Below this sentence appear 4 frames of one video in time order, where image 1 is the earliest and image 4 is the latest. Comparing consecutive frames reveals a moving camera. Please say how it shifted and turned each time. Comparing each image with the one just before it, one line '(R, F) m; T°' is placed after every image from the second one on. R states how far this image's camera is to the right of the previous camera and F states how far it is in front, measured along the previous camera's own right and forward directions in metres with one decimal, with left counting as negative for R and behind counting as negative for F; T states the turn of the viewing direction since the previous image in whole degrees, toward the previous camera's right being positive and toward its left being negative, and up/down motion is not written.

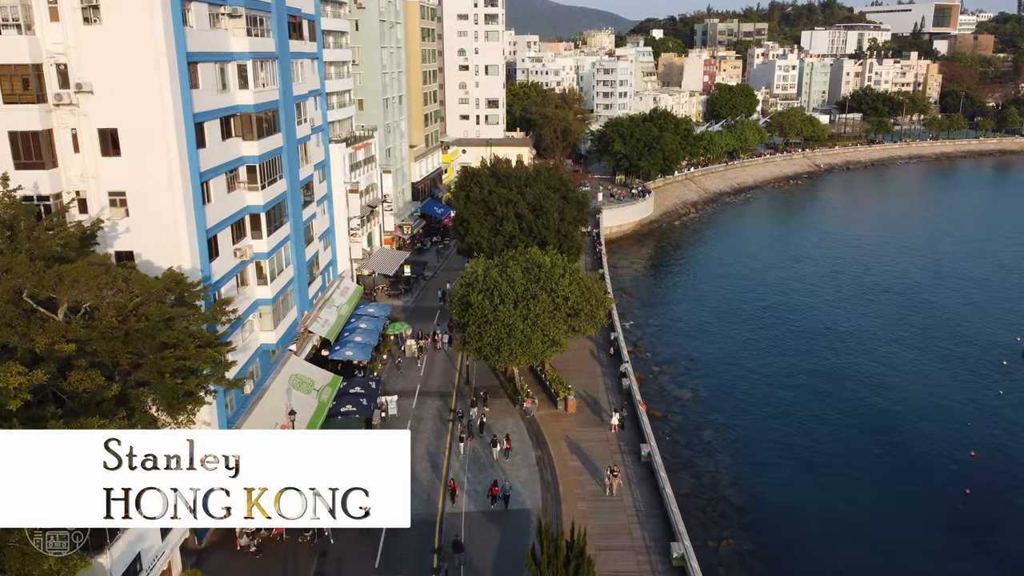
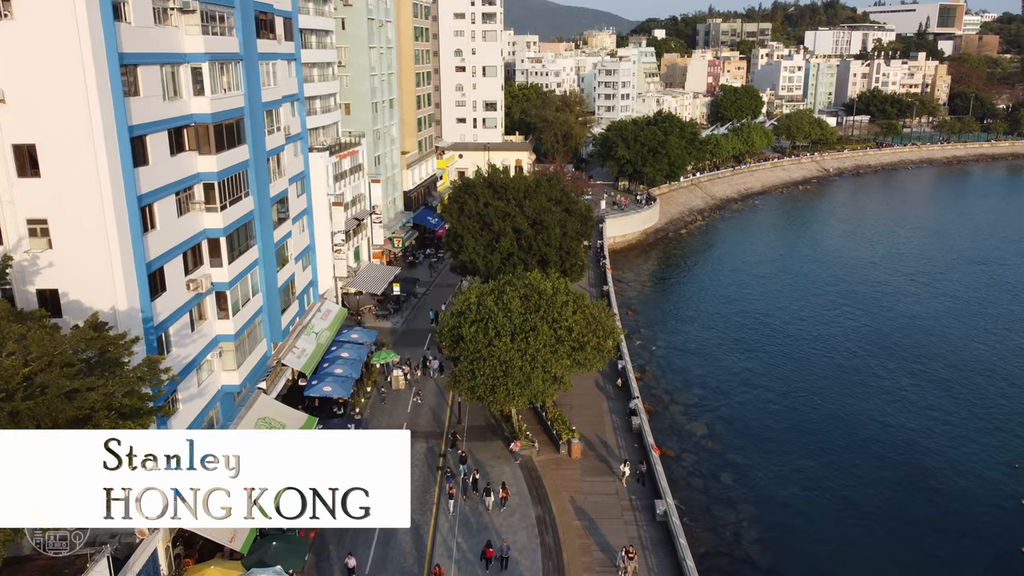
(+0.1, +5.0) m; 0°
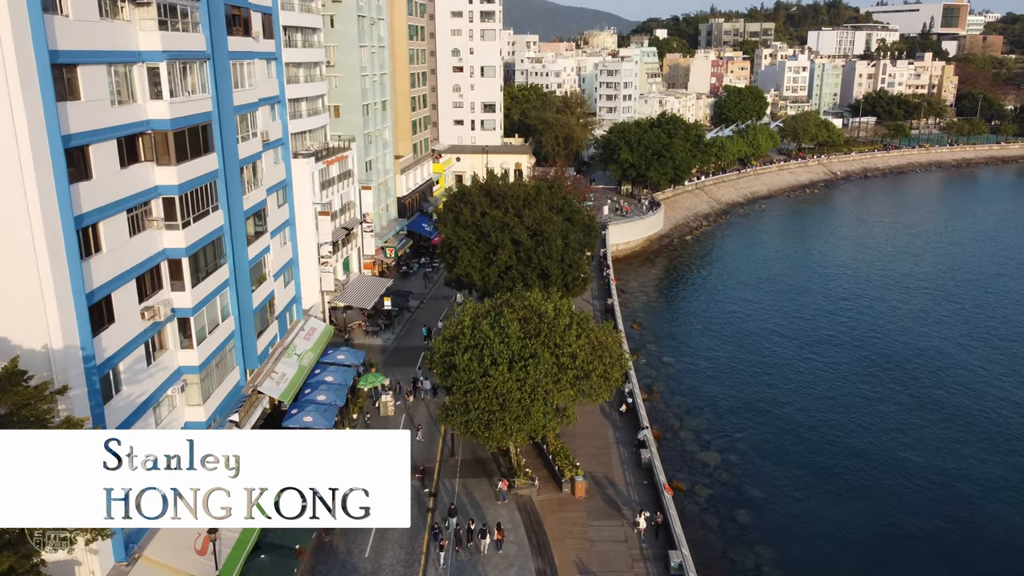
(+0.1, +3.8) m; 0°
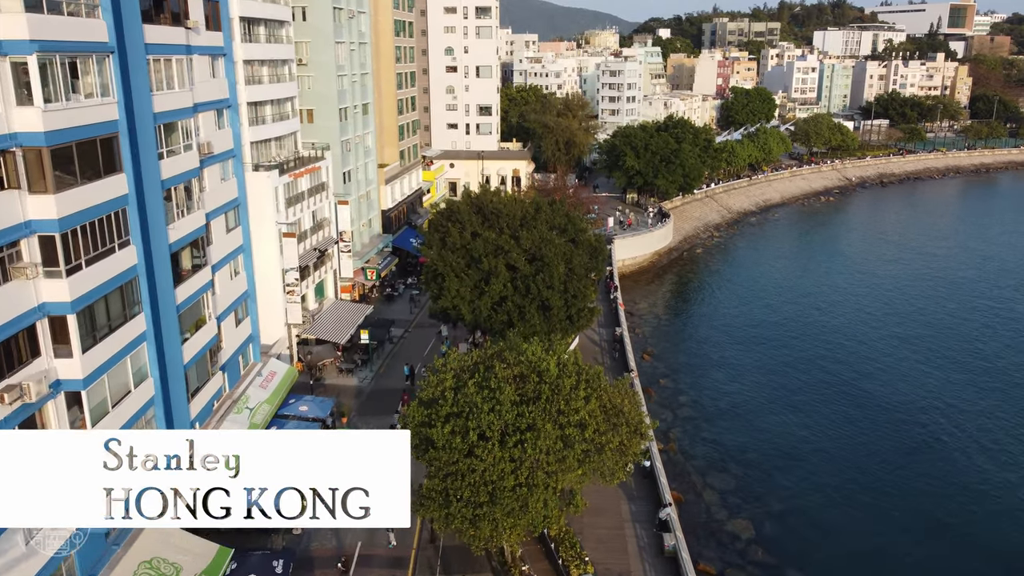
(+0.3, +7.5) m; 0°
